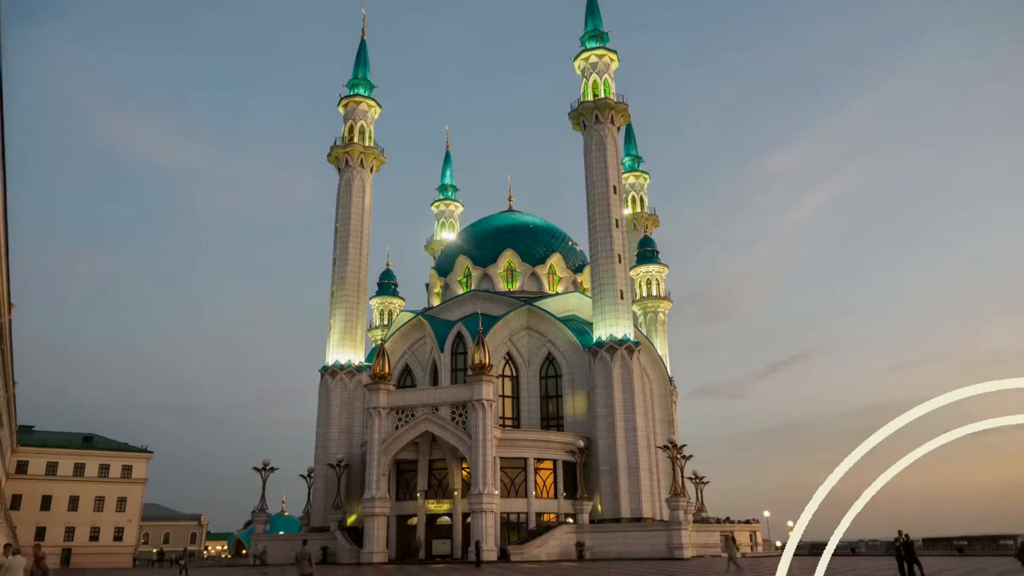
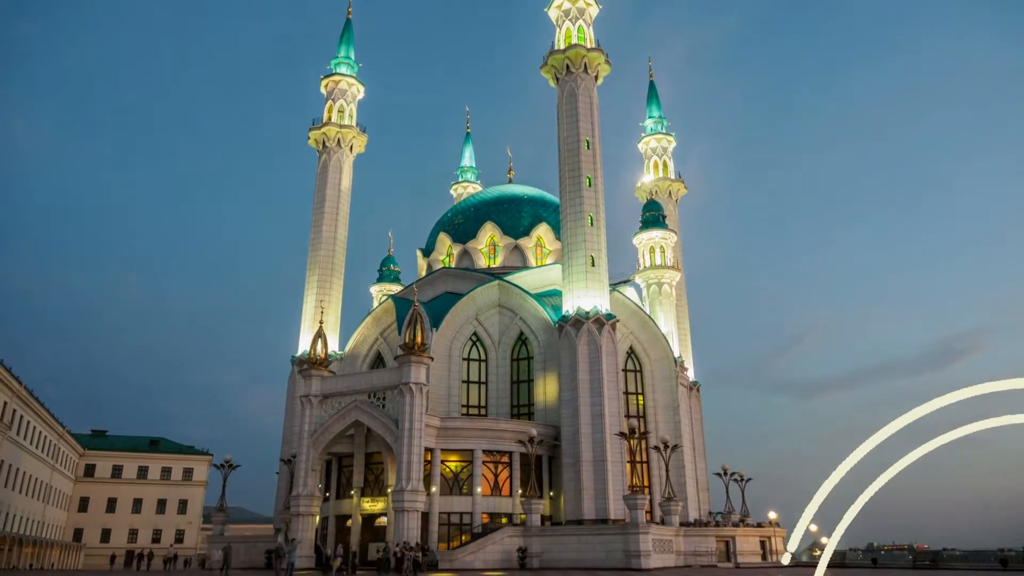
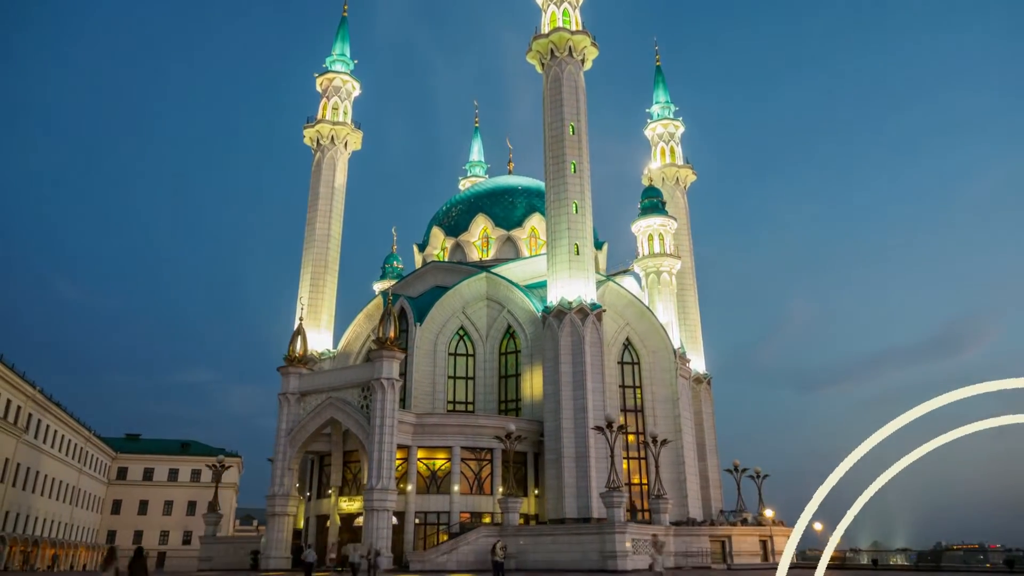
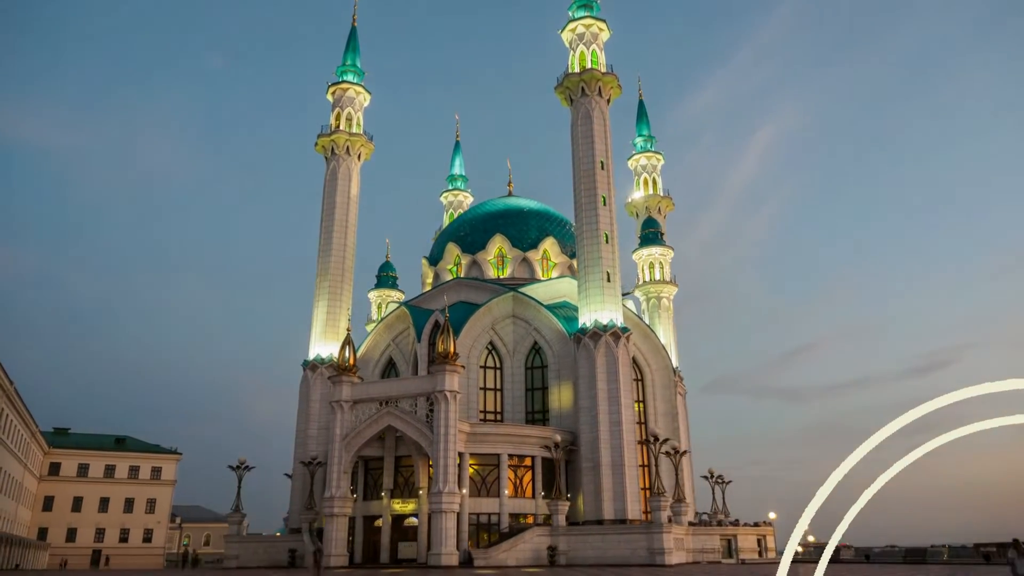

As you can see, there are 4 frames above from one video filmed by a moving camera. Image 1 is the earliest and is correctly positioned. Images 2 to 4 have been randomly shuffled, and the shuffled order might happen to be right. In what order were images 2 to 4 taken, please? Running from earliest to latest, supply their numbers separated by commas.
4, 2, 3
